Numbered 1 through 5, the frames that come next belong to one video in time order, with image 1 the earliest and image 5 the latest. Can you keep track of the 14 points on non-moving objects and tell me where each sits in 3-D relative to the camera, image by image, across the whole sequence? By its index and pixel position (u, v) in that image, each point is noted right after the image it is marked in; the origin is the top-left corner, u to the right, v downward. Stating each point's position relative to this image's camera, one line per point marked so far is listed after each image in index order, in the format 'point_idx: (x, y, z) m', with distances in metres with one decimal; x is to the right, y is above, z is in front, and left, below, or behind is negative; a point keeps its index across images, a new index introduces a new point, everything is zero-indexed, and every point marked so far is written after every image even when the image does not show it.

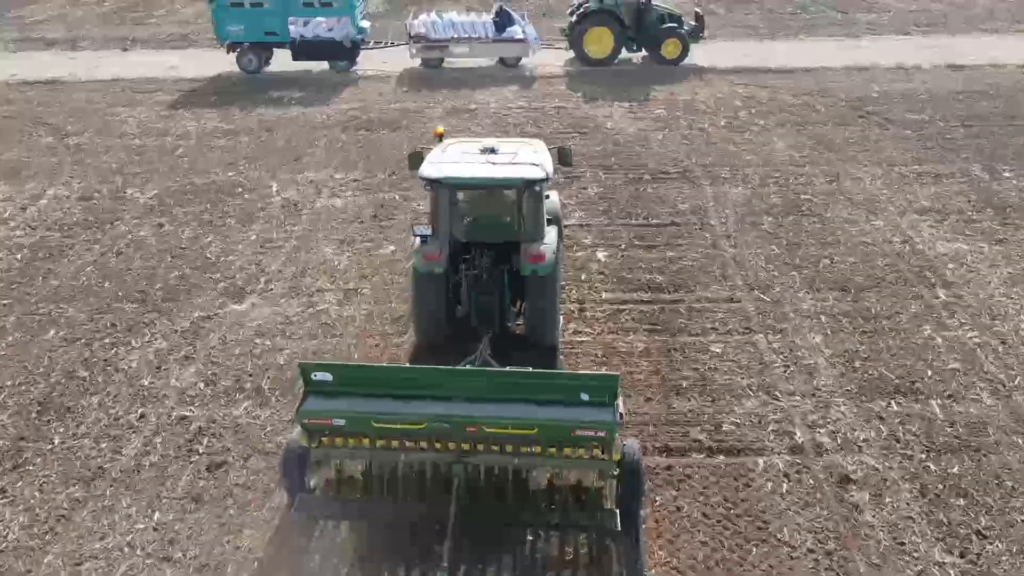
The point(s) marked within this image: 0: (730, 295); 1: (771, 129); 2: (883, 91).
0: (+1.1, 0.0, +7.9) m
1: (+2.1, +1.3, +12.7) m
2: (+3.4, +1.8, +14.4) m
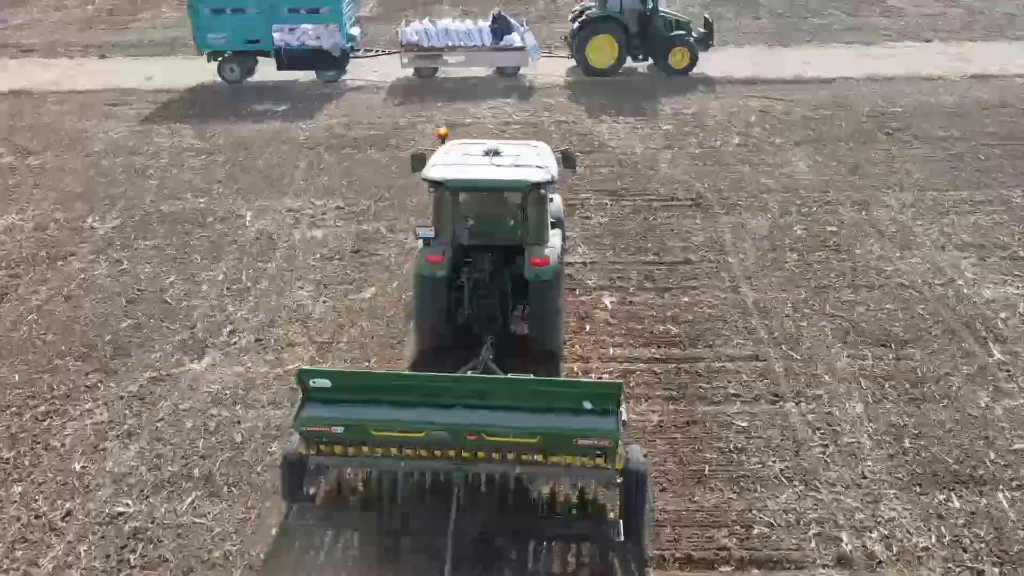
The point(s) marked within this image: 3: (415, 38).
0: (+1.1, -0.3, +7.0) m
1: (+2.1, +1.1, +11.7) m
2: (+3.4, +1.6, +13.4) m
3: (-0.9, +2.4, +15.0) m
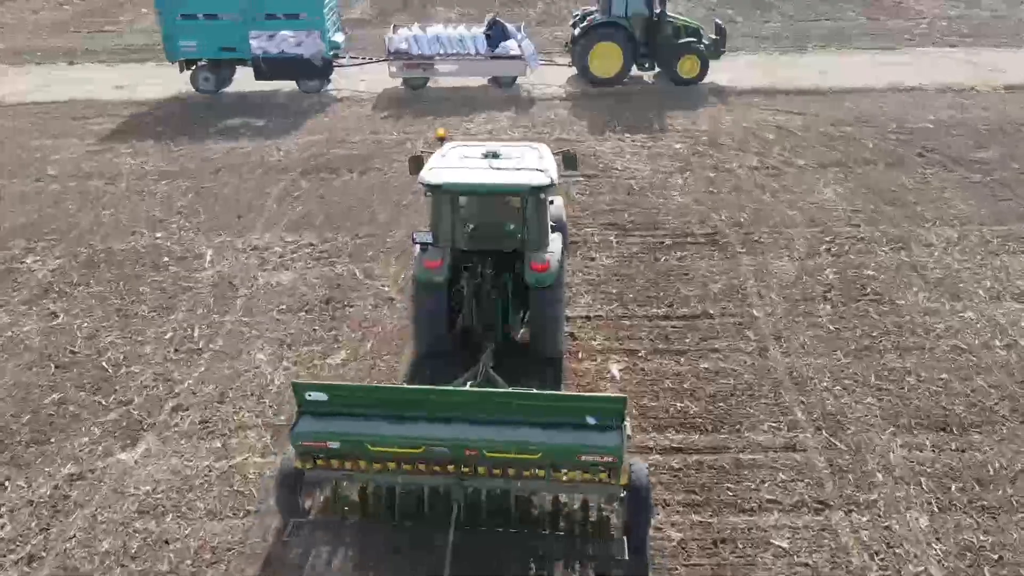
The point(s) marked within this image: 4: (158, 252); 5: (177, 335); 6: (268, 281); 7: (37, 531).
0: (+1.1, -0.6, +5.9) m
1: (+2.1, +0.8, +10.6) m
2: (+3.4, +1.3, +12.3) m
3: (-1.0, +2.2, +13.9) m
4: (-2.0, +0.2, +8.7) m
5: (-1.6, -0.2, +7.2) m
6: (-1.3, 0.0, +8.1) m
7: (-1.6, -0.8, +5.1) m
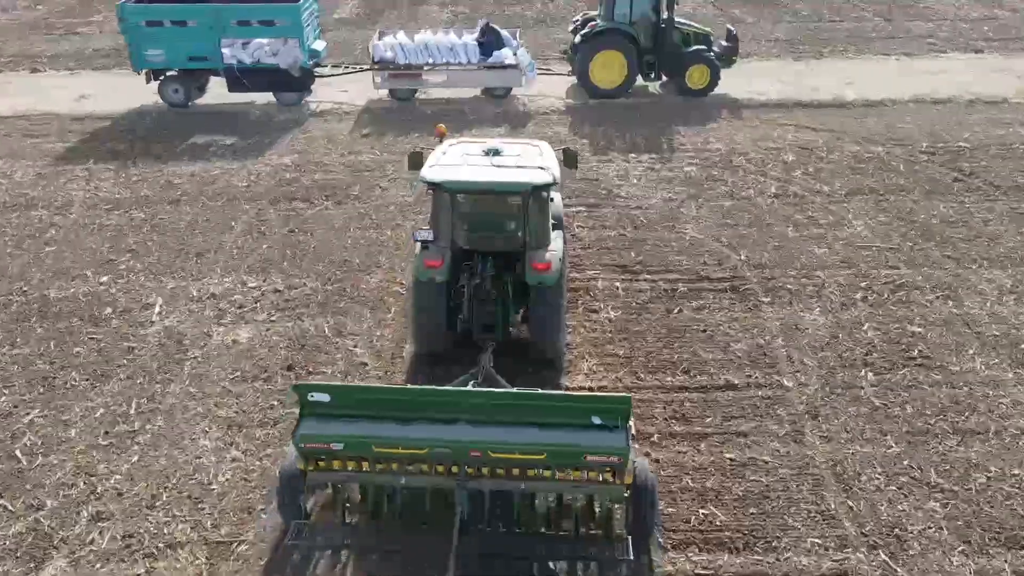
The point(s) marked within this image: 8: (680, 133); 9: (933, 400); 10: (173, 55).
0: (+1.0, -0.9, +4.8) m
1: (+2.0, +0.5, +9.5) m
2: (+3.3, +1.1, +11.2) m
3: (-1.0, +1.9, +12.8) m
4: (-2.0, -0.1, +7.7) m
5: (-1.6, -0.5, +6.2) m
6: (-1.3, -0.2, +7.1) m
7: (-1.6, -1.1, +4.0) m
8: (+1.3, +1.2, +11.7) m
9: (+1.7, -0.4, +6.2) m
10: (-2.8, +1.9, +12.6) m
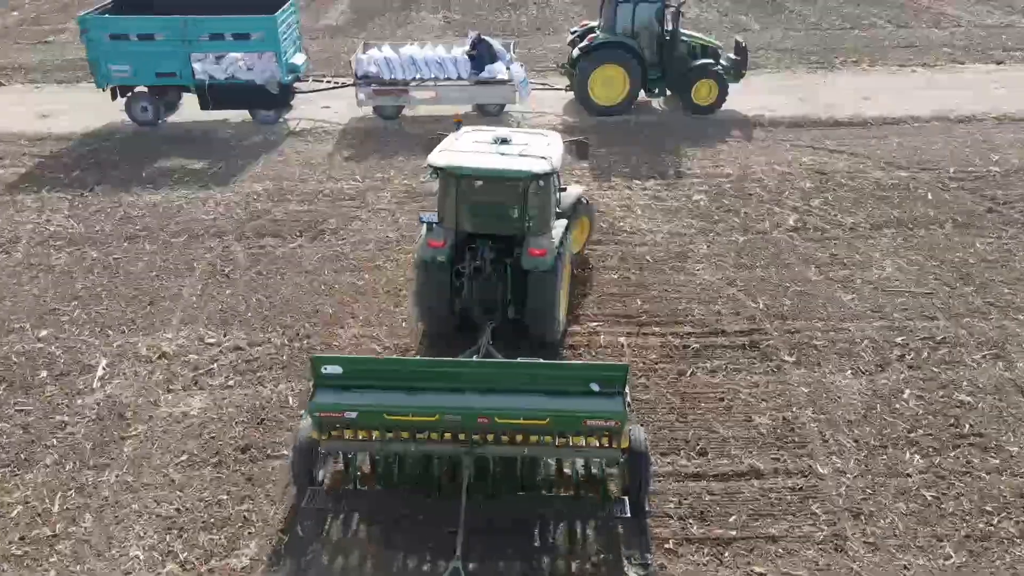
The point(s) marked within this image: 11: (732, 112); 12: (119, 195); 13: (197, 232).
0: (+1.0, -1.1, +3.9) m
1: (+2.0, +0.3, +8.6) m
2: (+3.3, +0.8, +10.3) m
3: (-1.1, +1.7, +11.9) m
4: (-2.1, -0.3, +6.8) m
5: (-1.7, -0.8, +5.3) m
6: (-1.4, -0.5, +6.2) m
7: (-1.6, -1.3, +3.1) m
8: (+1.2, +0.9, +10.8) m
9: (+1.7, -0.7, +5.3) m
10: (-2.8, +1.7, +11.7) m
11: (+1.8, +1.4, +12.3) m
12: (-2.5, +0.6, +9.8) m
13: (-1.8, +0.3, +8.9) m
